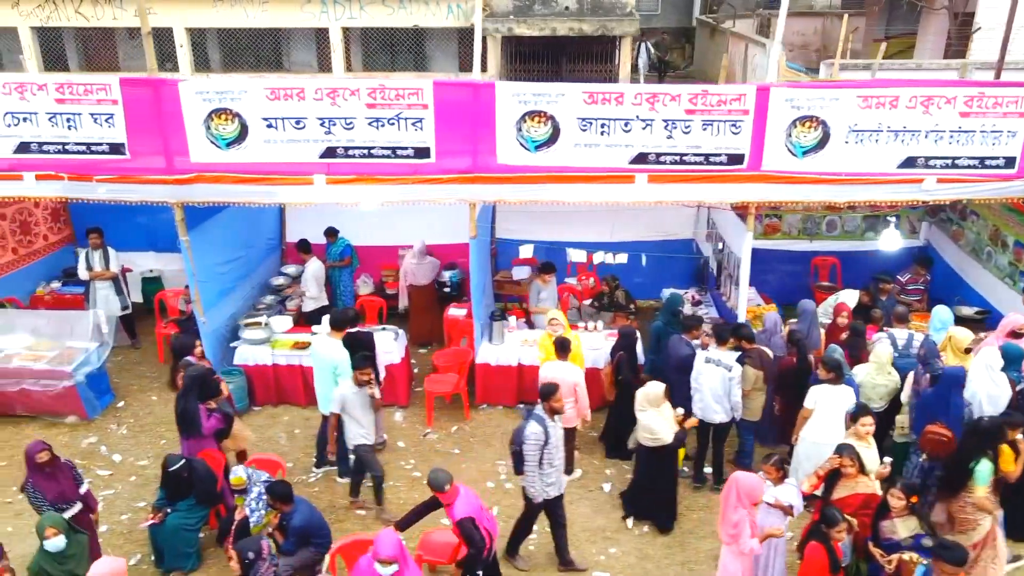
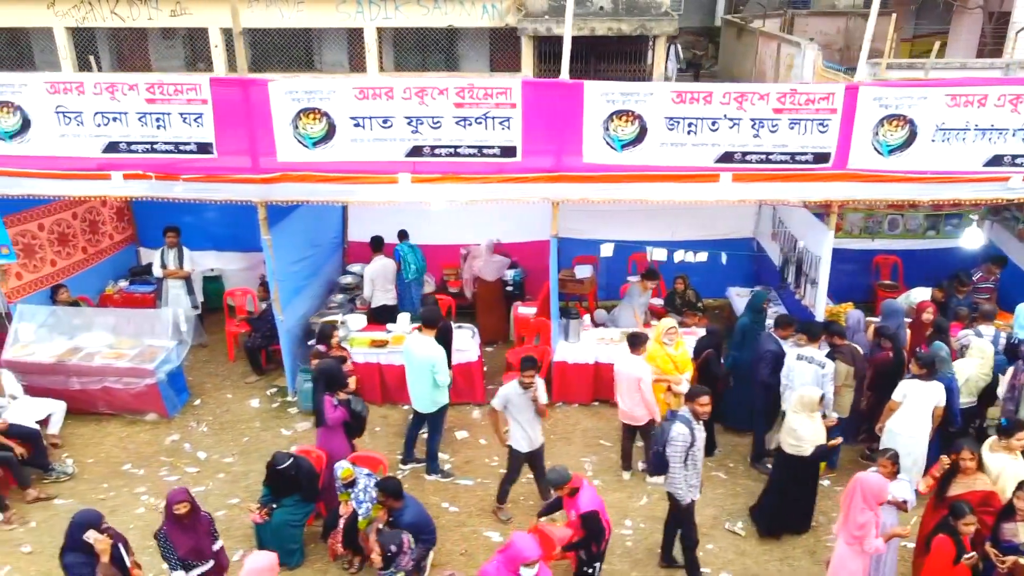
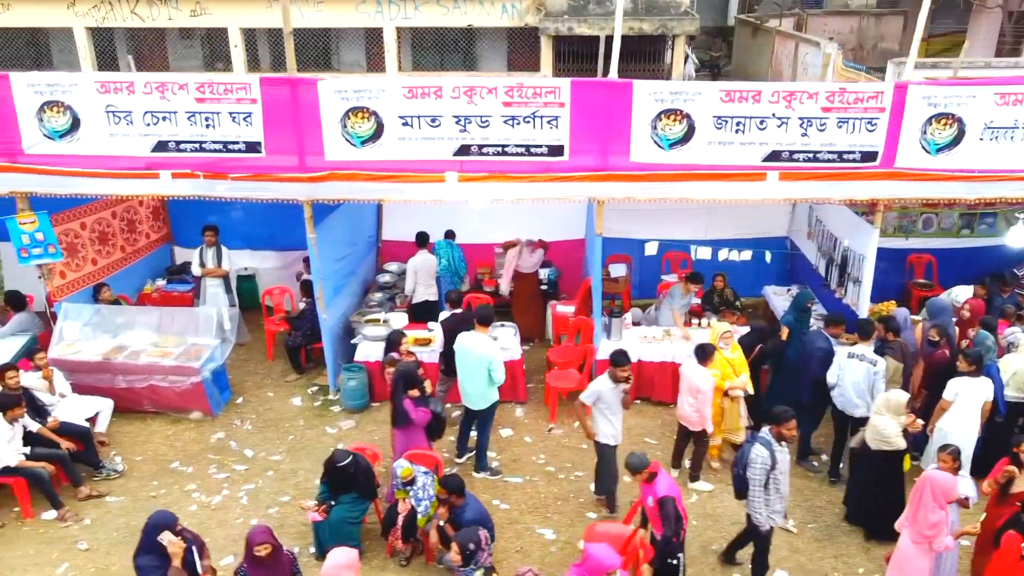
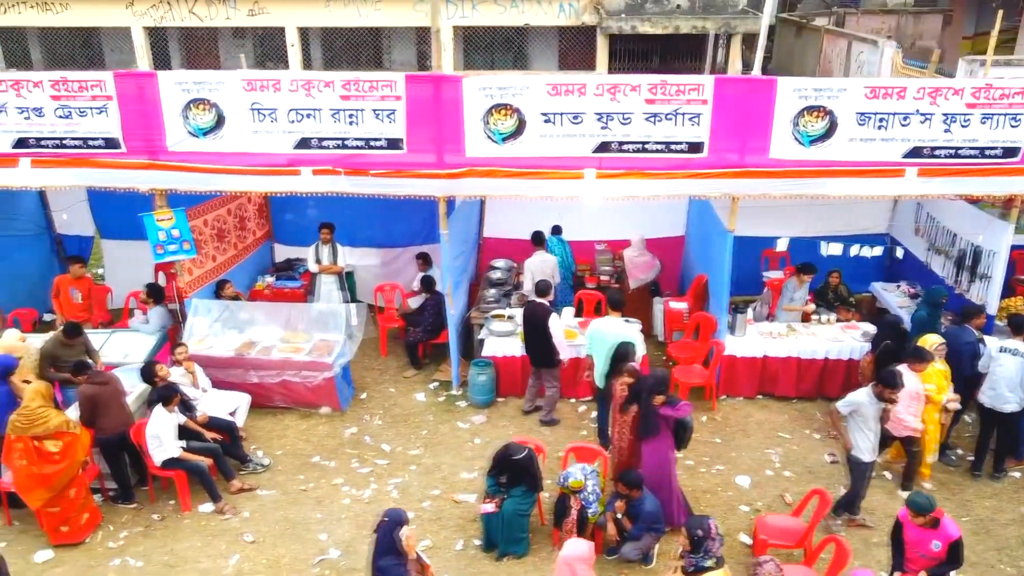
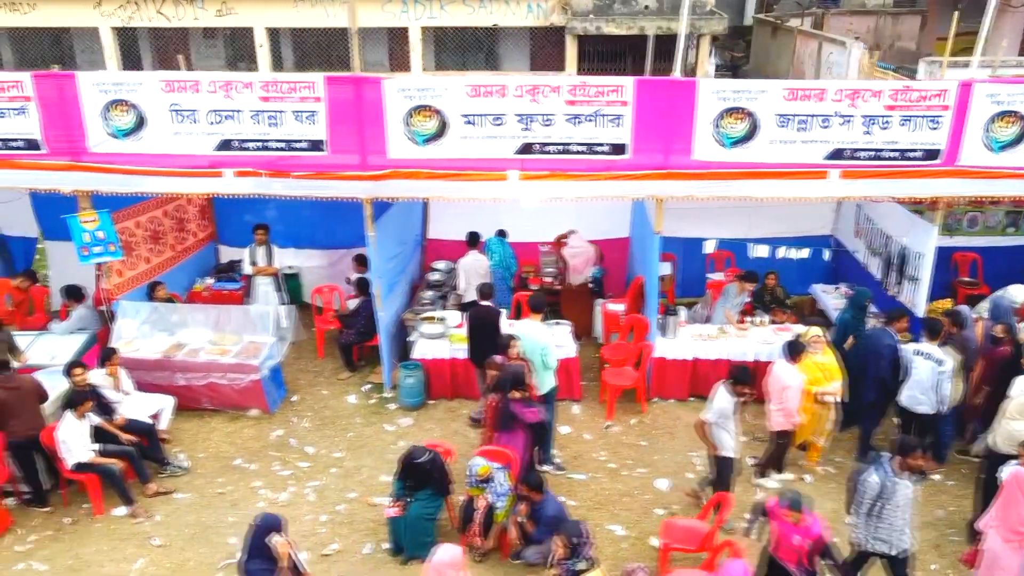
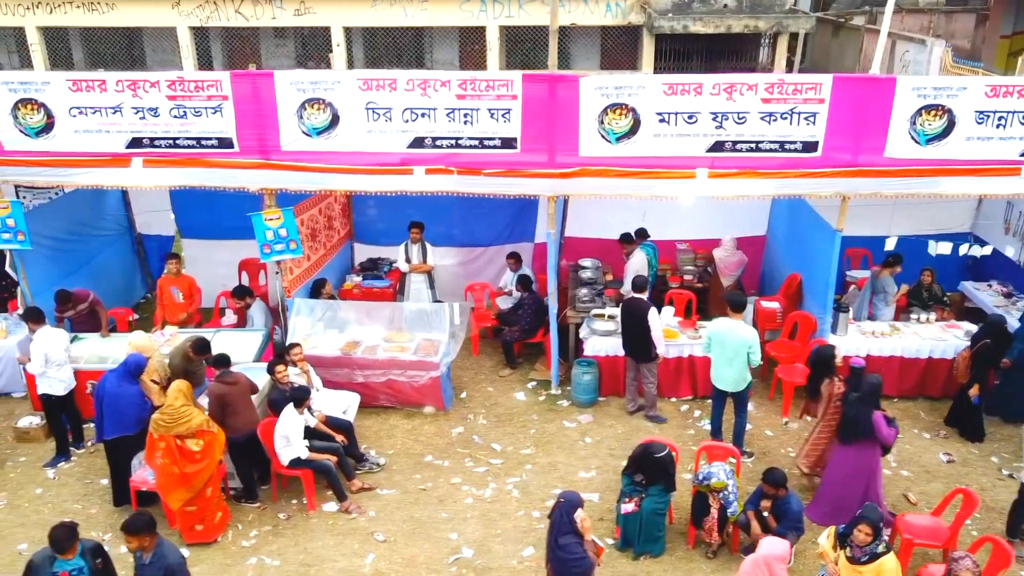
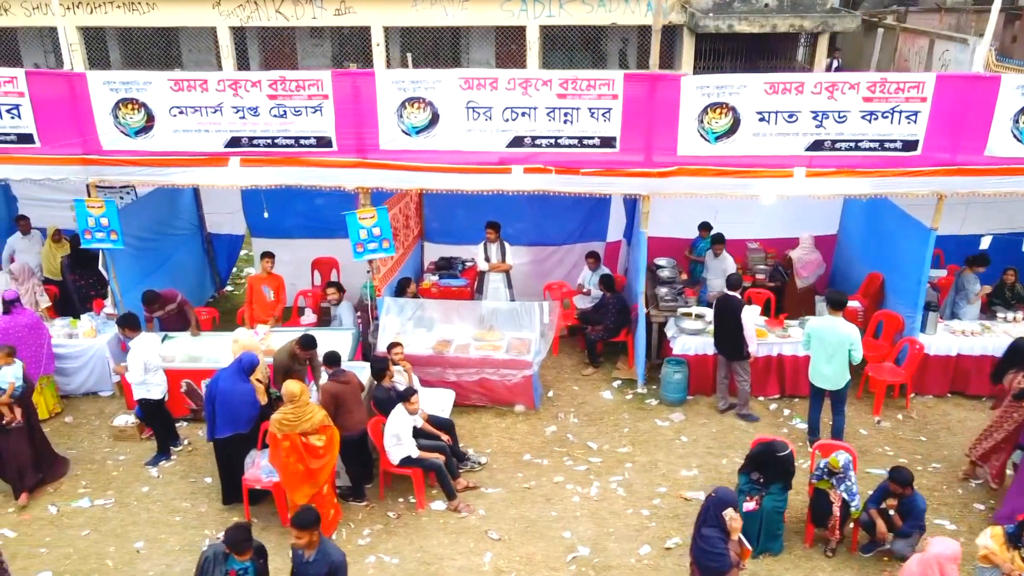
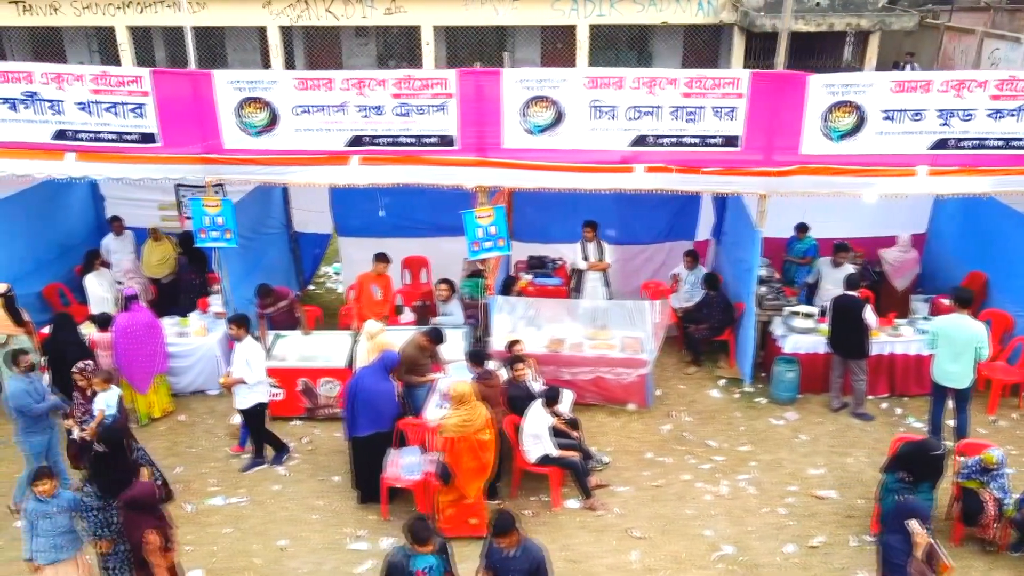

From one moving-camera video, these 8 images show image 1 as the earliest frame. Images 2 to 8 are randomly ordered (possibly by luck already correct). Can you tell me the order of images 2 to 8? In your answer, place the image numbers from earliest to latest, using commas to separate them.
2, 3, 5, 4, 6, 7, 8
